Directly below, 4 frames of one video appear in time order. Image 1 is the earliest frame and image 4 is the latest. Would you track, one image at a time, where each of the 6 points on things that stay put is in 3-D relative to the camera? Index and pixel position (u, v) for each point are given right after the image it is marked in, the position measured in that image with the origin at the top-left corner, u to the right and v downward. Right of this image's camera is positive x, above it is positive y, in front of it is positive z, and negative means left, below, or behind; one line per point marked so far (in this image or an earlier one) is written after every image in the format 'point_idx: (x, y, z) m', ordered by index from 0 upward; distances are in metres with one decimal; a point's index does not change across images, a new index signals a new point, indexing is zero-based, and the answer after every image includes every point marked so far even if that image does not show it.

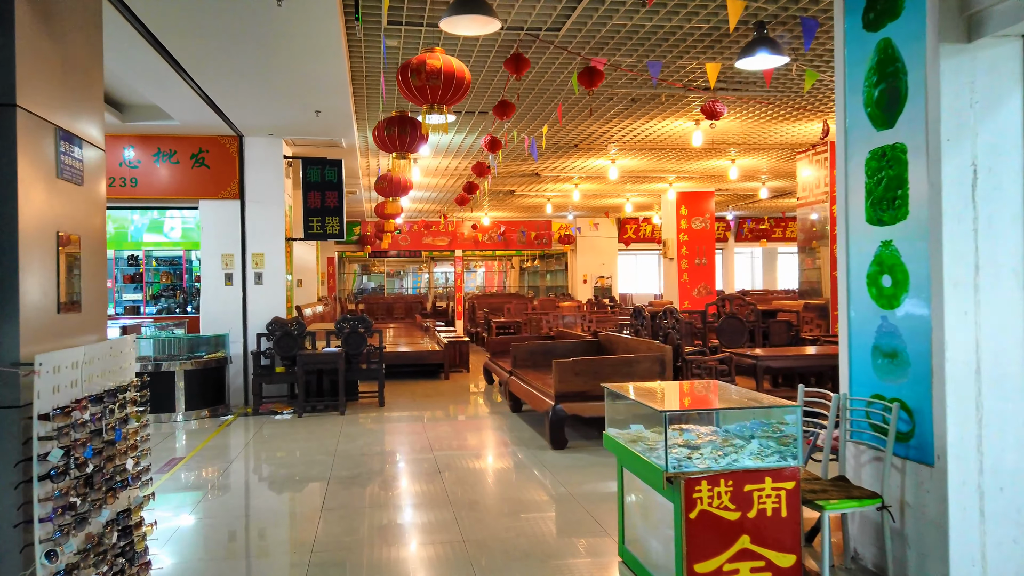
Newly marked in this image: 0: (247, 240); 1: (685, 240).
0: (-2.5, +0.5, +7.0) m
1: (+2.7, +0.7, +11.4) m
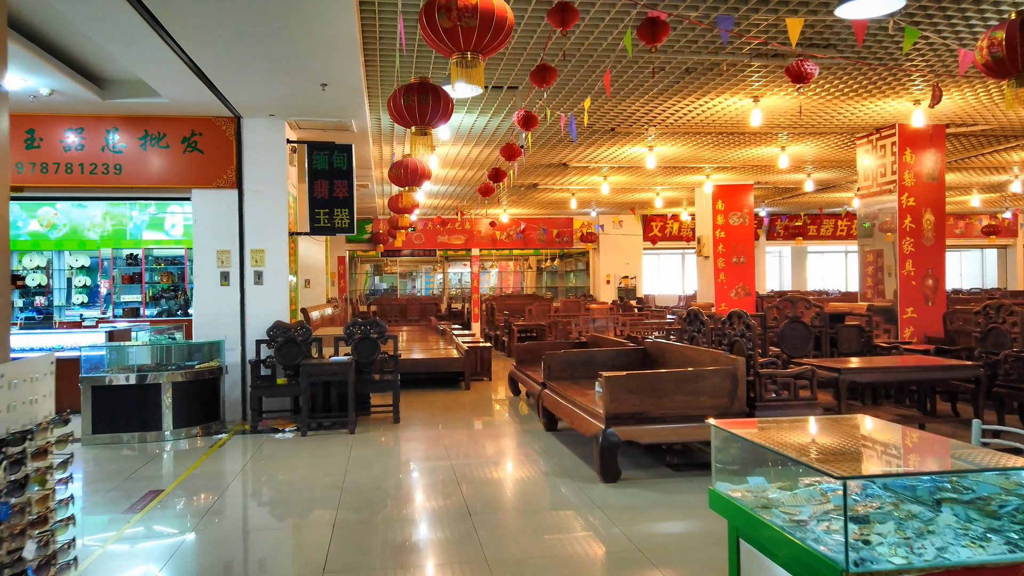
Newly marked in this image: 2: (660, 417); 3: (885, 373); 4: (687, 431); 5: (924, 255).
0: (-2.2, +0.5, +6.2) m
1: (+3.0, +0.7, +10.6) m
2: (+0.8, -0.7, +4.1) m
3: (+2.4, -0.5, +4.7) m
4: (+1.0, -0.8, +4.0) m
5: (+3.9, +0.3, +7.0) m
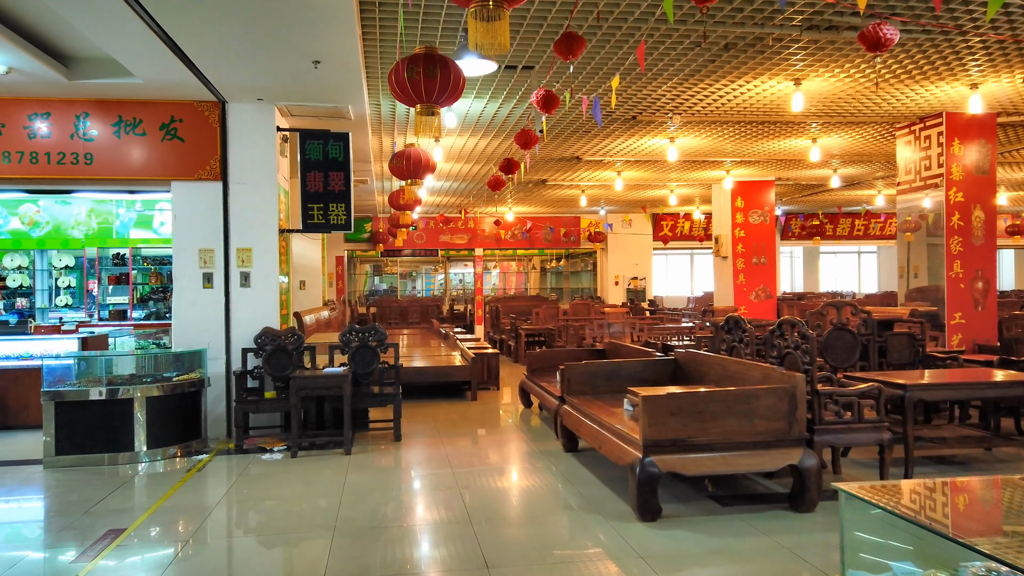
0: (-2.1, +0.4, +5.6) m
1: (+3.1, +0.7, +10.0) m
2: (+0.9, -0.7, +3.5) m
3: (+2.5, -0.6, +4.1) m
4: (+1.1, -0.8, +3.4) m
5: (+4.0, +0.3, +6.4) m
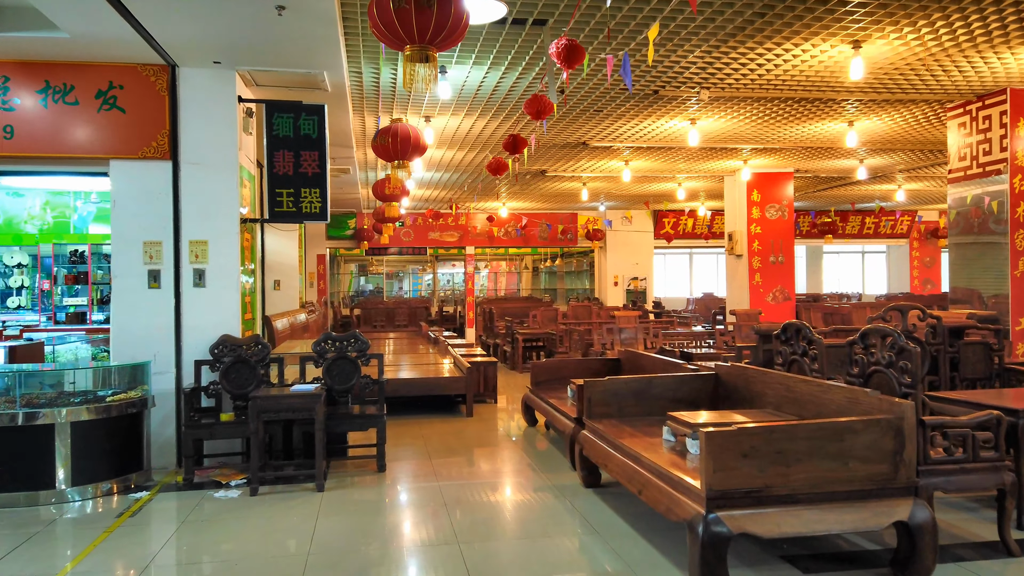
0: (-2.1, +0.4, +4.7) m
1: (+3.1, +0.7, +9.2) m
2: (+1.0, -0.7, +2.6) m
3: (+2.5, -0.6, +3.3) m
4: (+1.1, -0.8, +2.6) m
5: (+4.0, +0.3, +5.6) m
